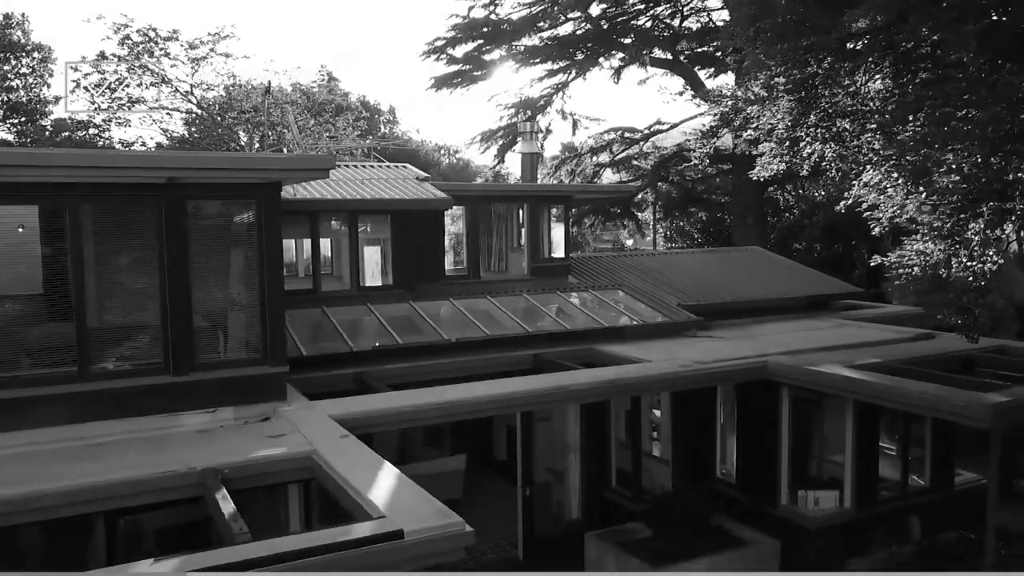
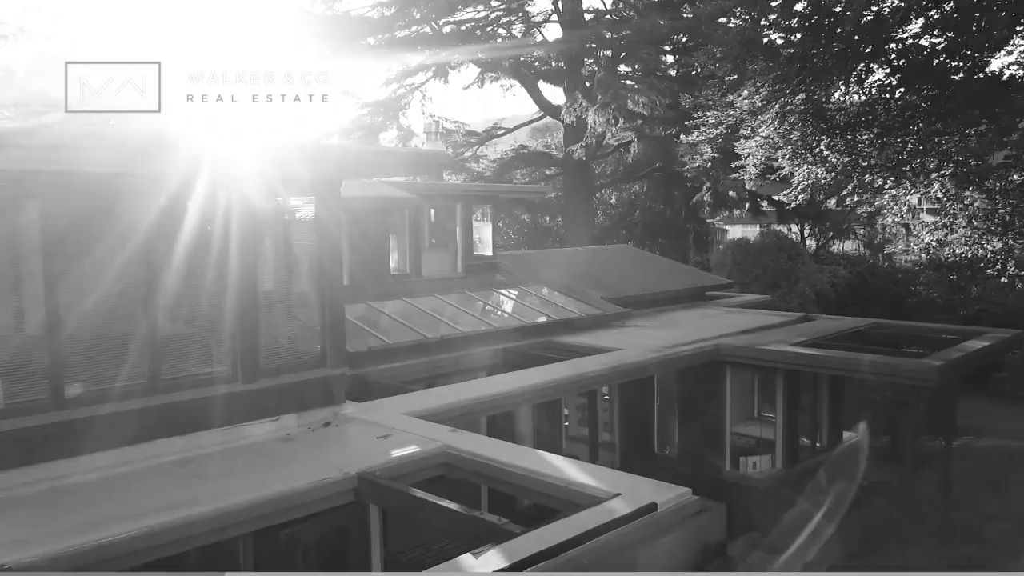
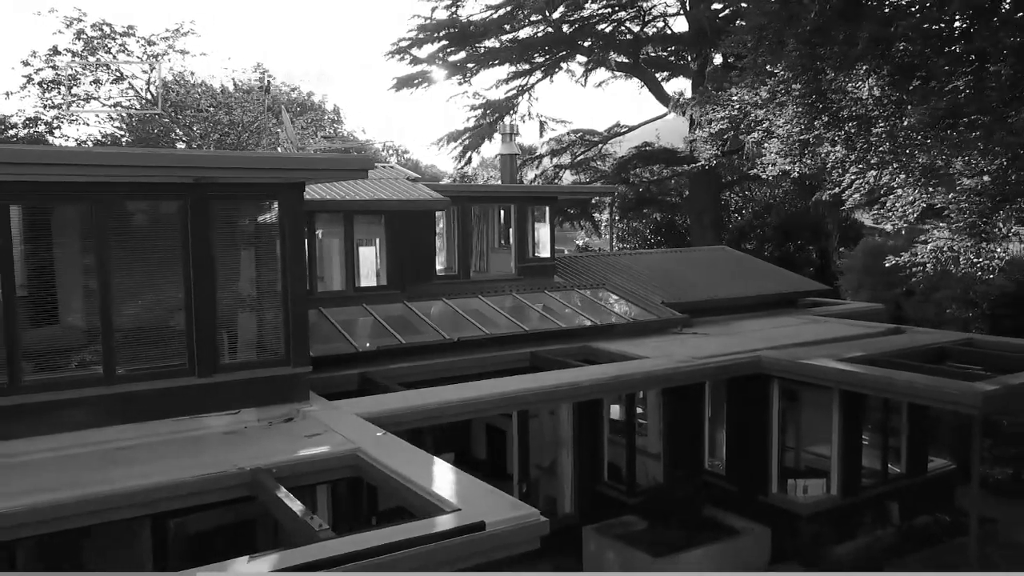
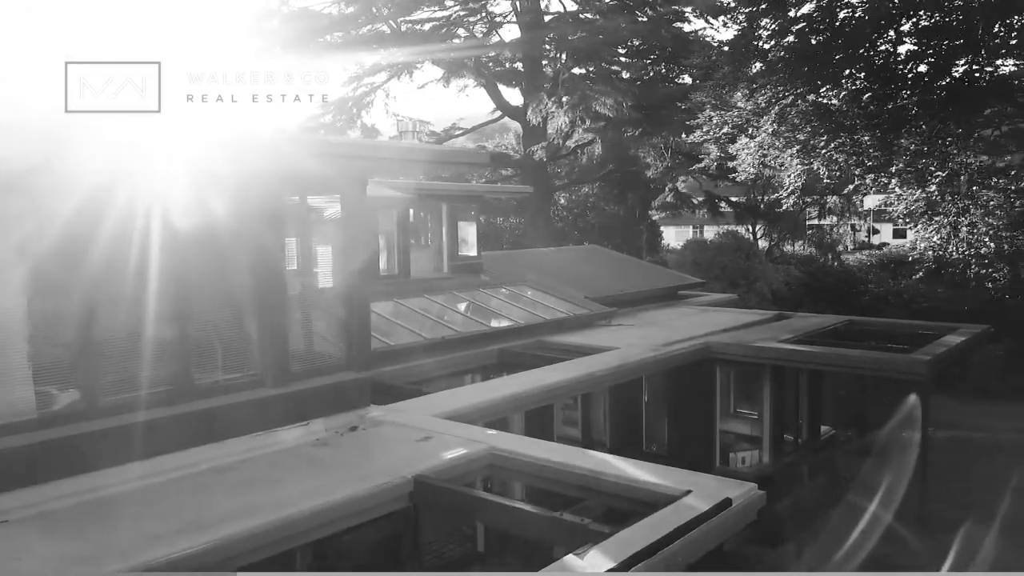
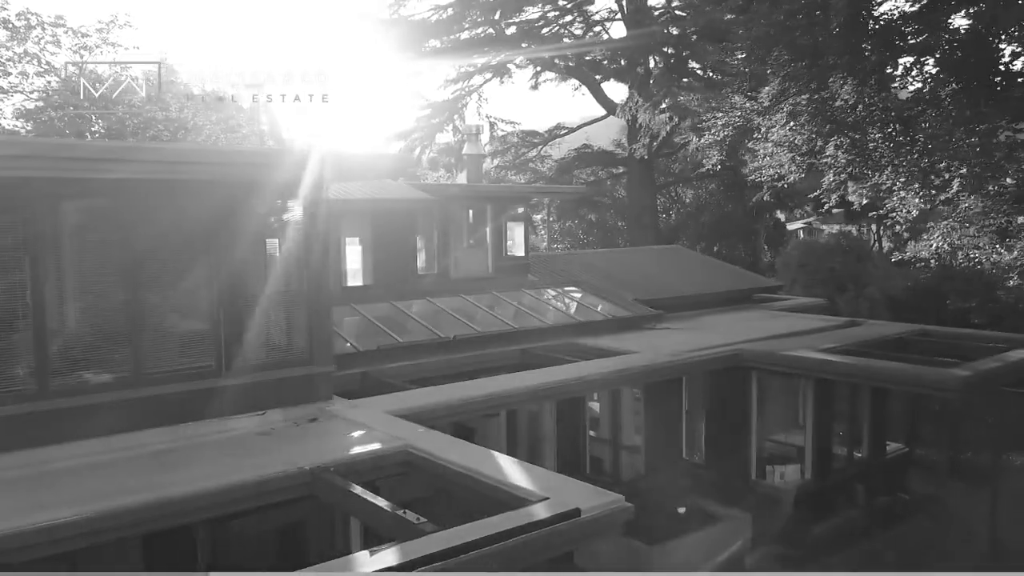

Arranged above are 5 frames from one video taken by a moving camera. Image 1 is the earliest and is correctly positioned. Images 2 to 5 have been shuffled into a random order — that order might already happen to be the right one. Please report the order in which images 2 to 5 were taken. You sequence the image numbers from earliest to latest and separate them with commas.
3, 5, 2, 4
